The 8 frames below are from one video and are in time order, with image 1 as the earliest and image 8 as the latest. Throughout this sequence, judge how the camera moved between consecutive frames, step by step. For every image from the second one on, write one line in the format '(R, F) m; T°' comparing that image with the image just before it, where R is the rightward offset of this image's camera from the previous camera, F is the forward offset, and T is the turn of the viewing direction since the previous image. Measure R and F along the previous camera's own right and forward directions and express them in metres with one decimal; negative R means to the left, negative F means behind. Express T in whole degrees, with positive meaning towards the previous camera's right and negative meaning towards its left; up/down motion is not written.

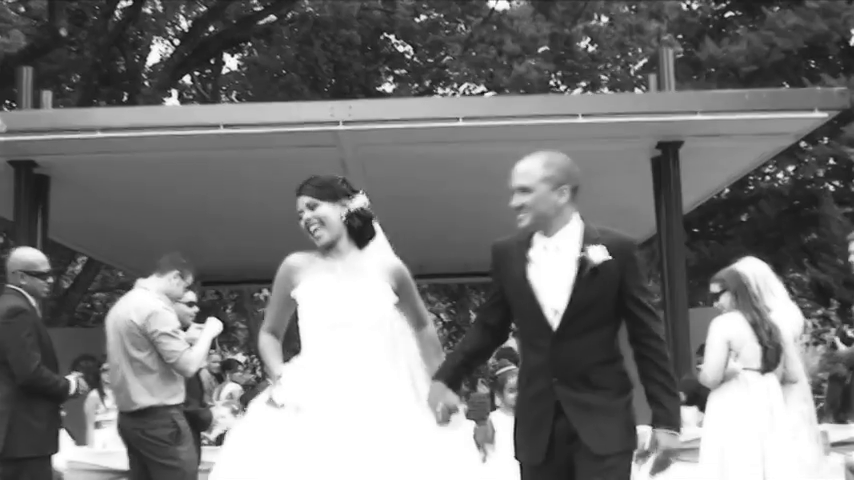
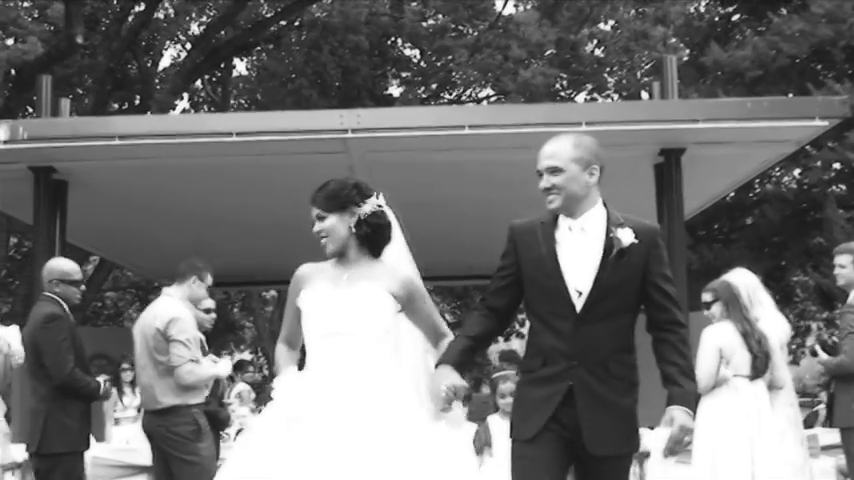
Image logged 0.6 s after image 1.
(0.0, -0.3) m; 0°
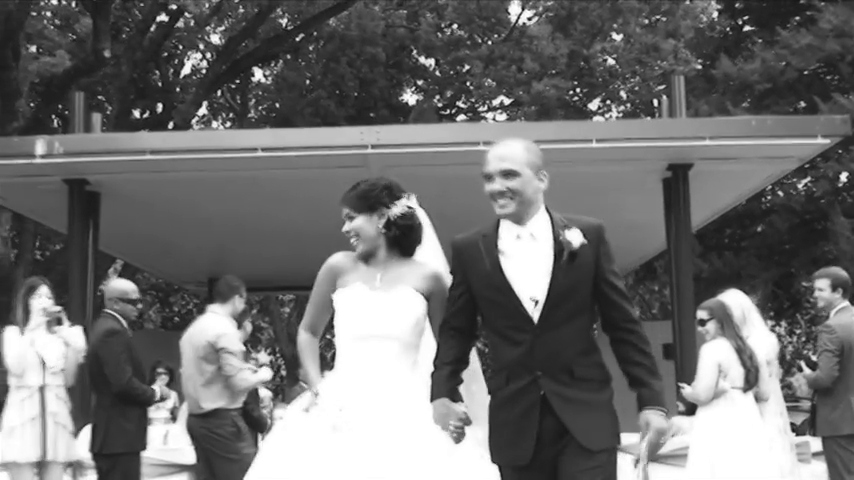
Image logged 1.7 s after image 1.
(0.0, -0.5) m; -1°
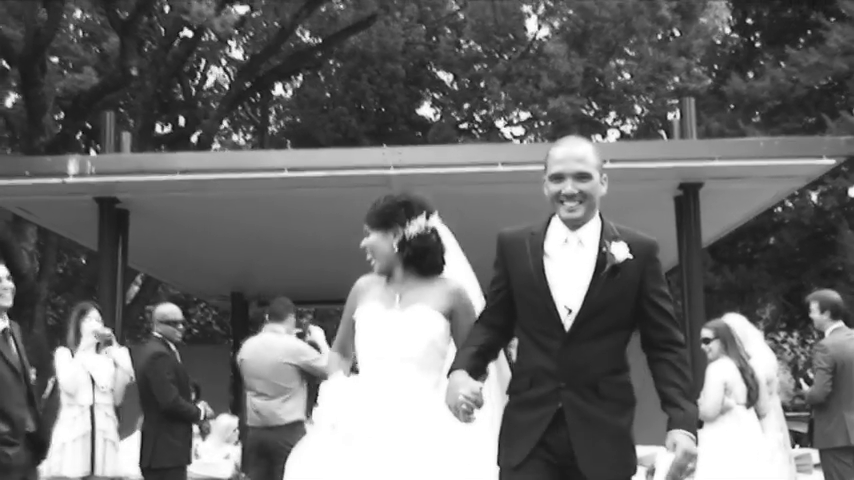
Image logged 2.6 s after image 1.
(0.0, -0.4) m; -1°
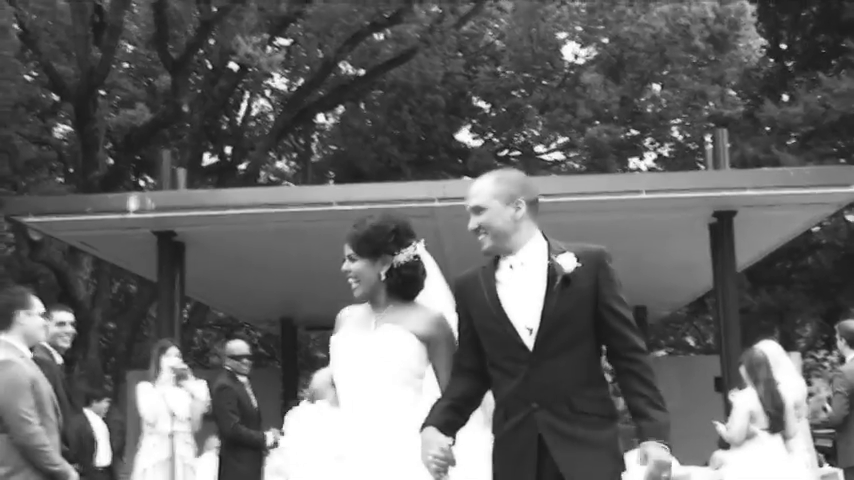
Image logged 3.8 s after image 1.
(0.0, -0.5) m; -2°
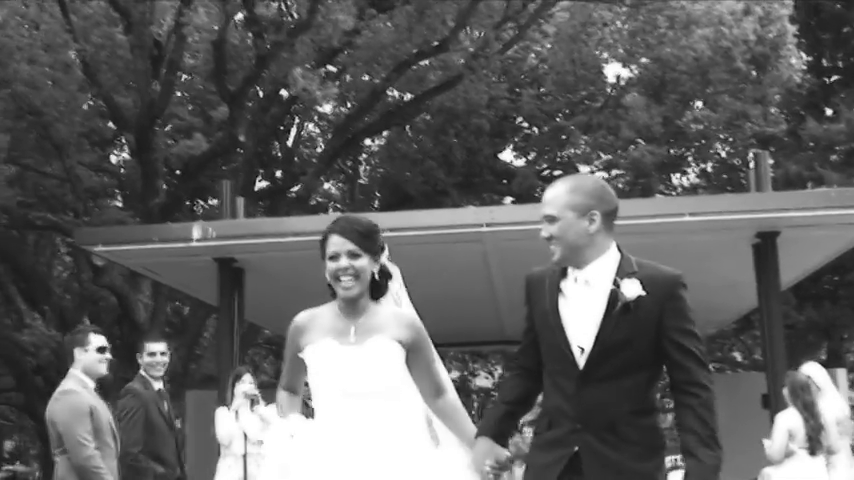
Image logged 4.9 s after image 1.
(-0.1, -0.4) m; -2°
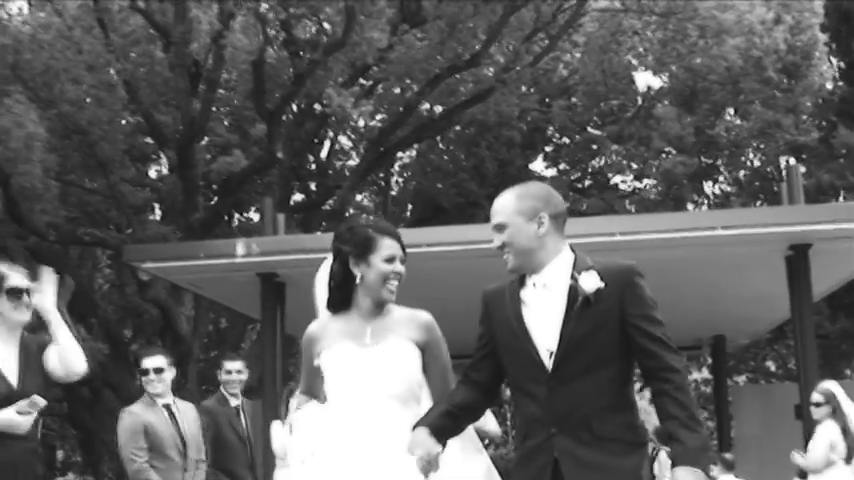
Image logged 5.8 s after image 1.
(-0.1, -0.3) m; -2°
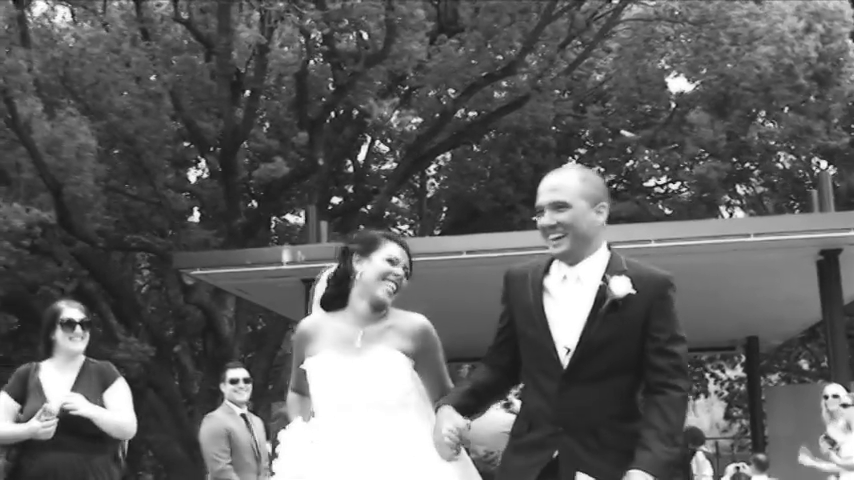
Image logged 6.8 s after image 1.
(-0.1, -0.4) m; -2°
